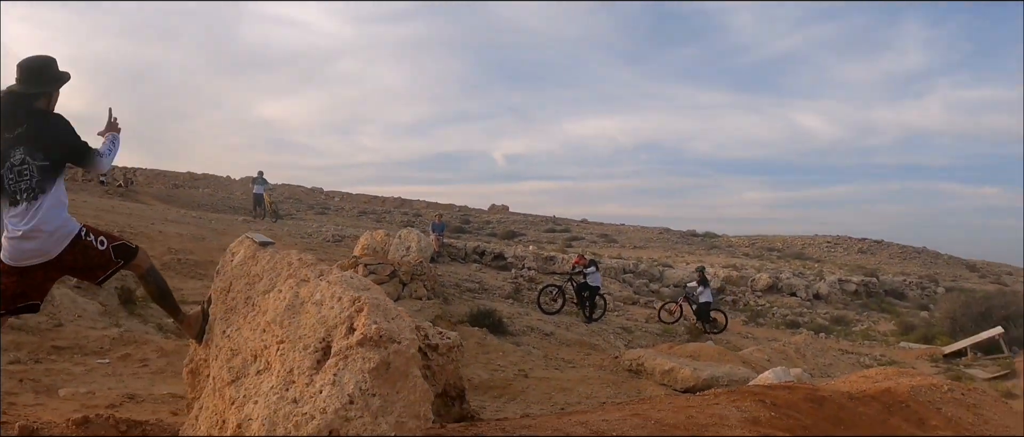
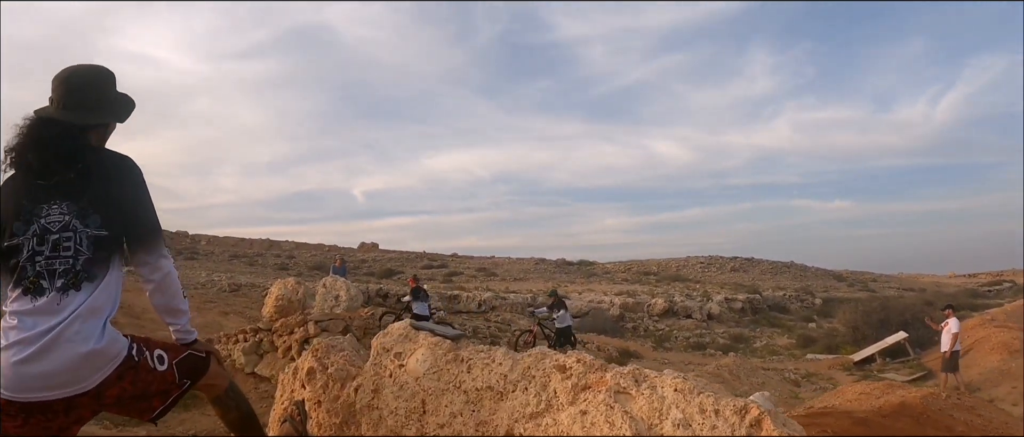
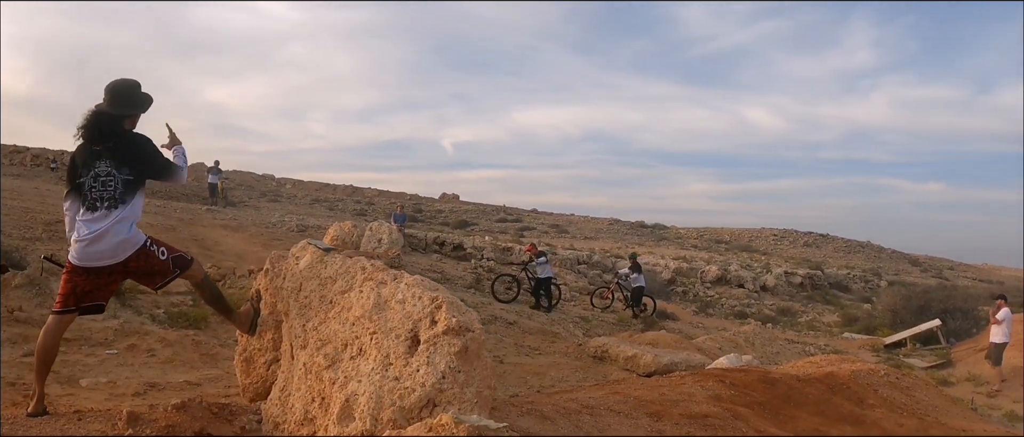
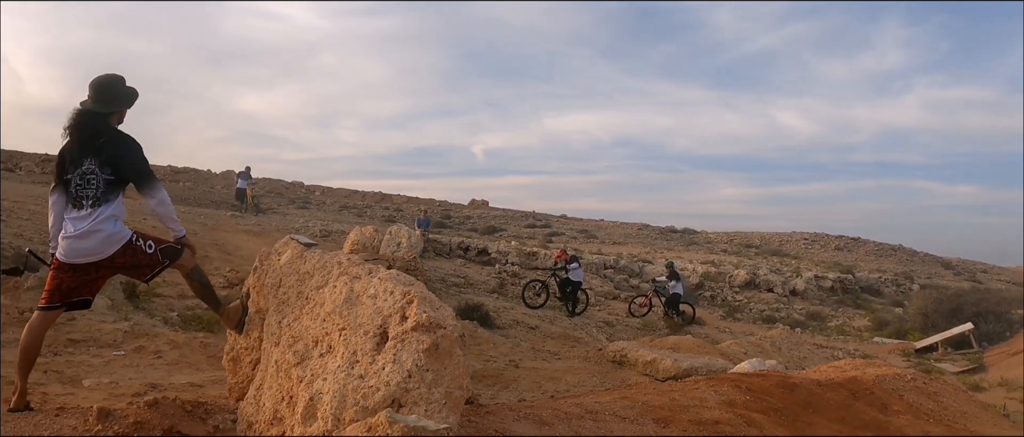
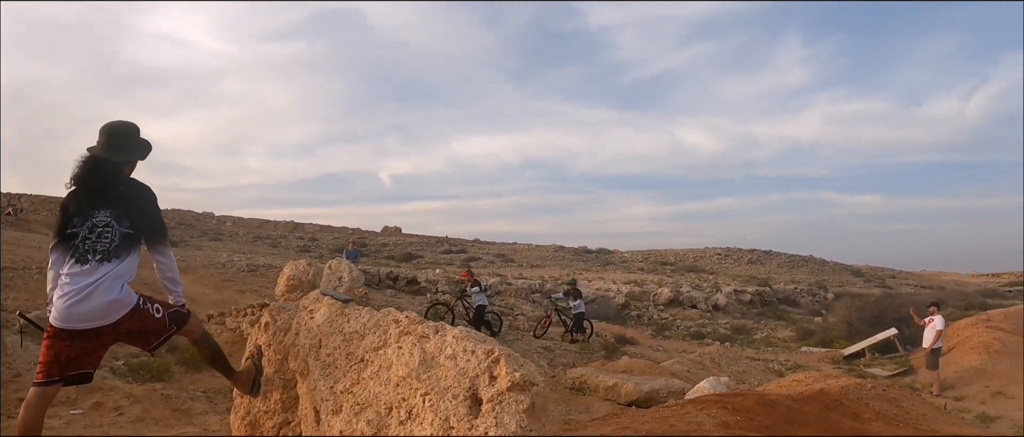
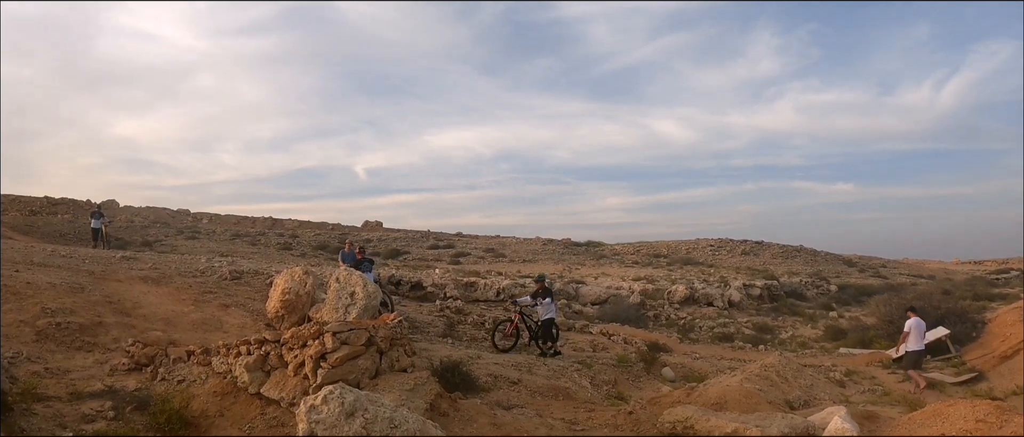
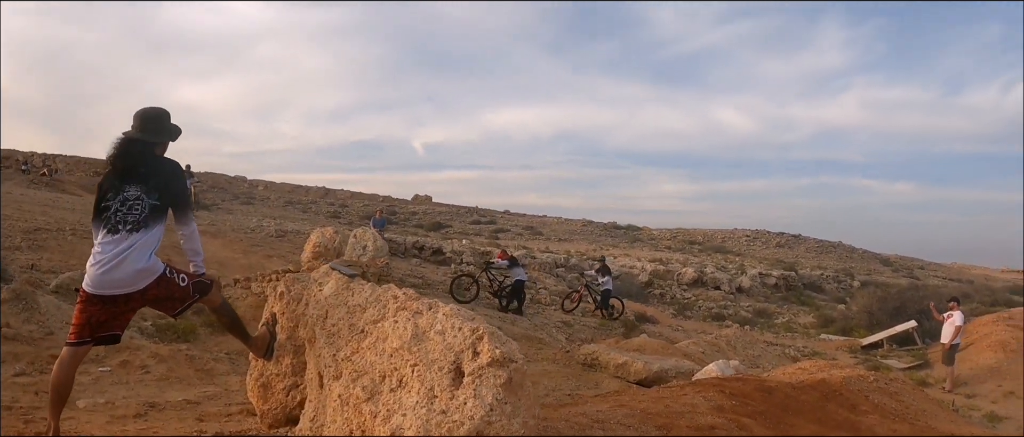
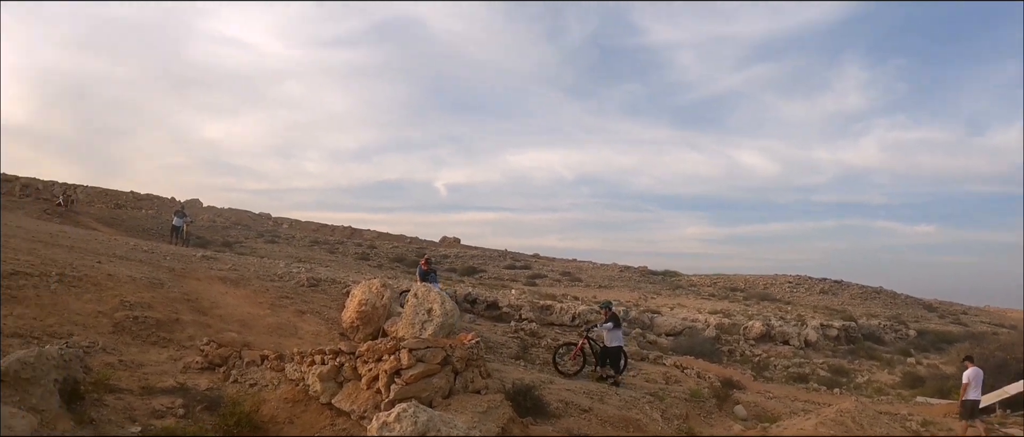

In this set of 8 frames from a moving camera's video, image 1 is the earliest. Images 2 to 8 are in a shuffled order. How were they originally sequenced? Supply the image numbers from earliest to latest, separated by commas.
4, 3, 7, 5, 2, 6, 8
